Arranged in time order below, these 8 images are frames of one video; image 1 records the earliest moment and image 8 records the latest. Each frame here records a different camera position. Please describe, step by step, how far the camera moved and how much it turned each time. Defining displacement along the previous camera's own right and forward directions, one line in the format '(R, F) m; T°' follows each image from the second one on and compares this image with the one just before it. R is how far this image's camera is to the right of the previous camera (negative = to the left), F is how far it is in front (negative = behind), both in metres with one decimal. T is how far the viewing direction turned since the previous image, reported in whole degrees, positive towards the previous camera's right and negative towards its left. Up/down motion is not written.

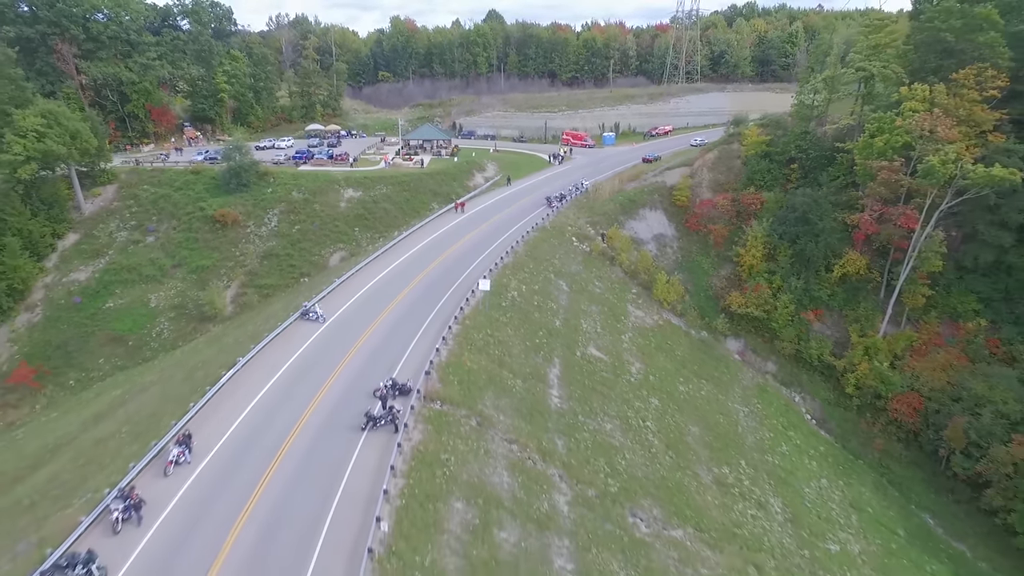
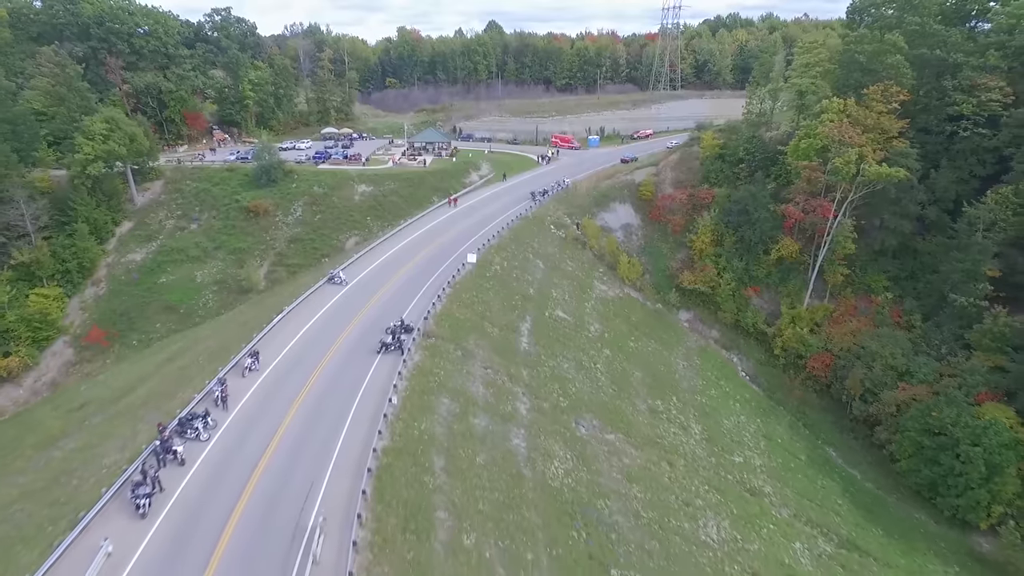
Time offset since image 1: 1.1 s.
(+1.4, -7.4) m; 0°
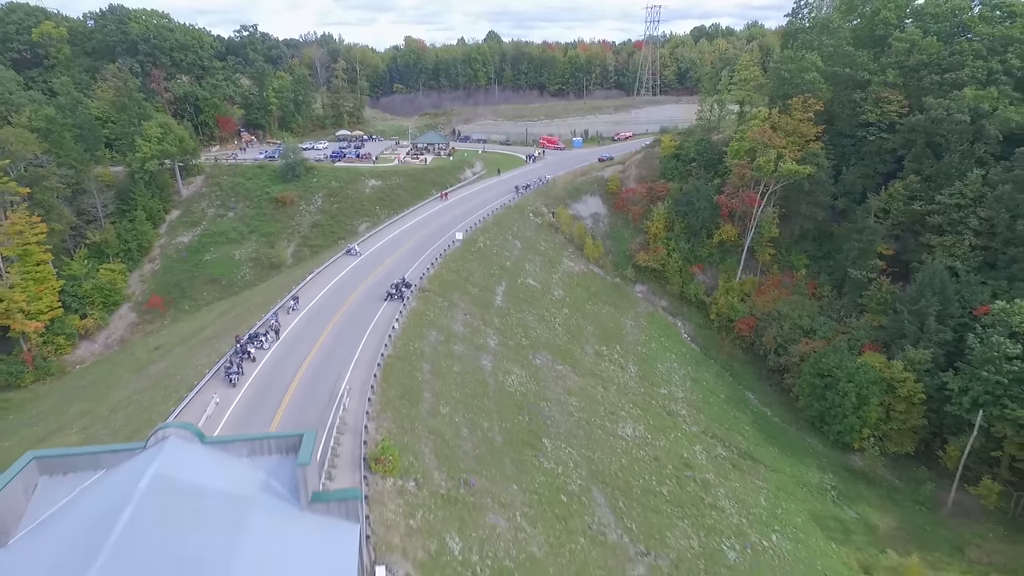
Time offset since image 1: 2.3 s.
(+2.1, -9.3) m; -1°
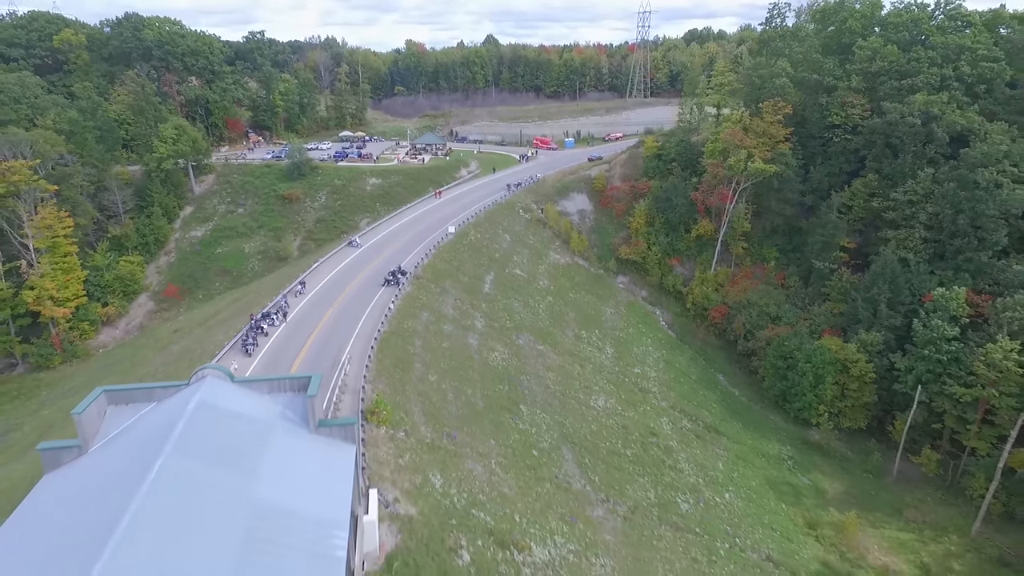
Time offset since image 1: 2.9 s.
(+1.2, -4.0) m; 0°
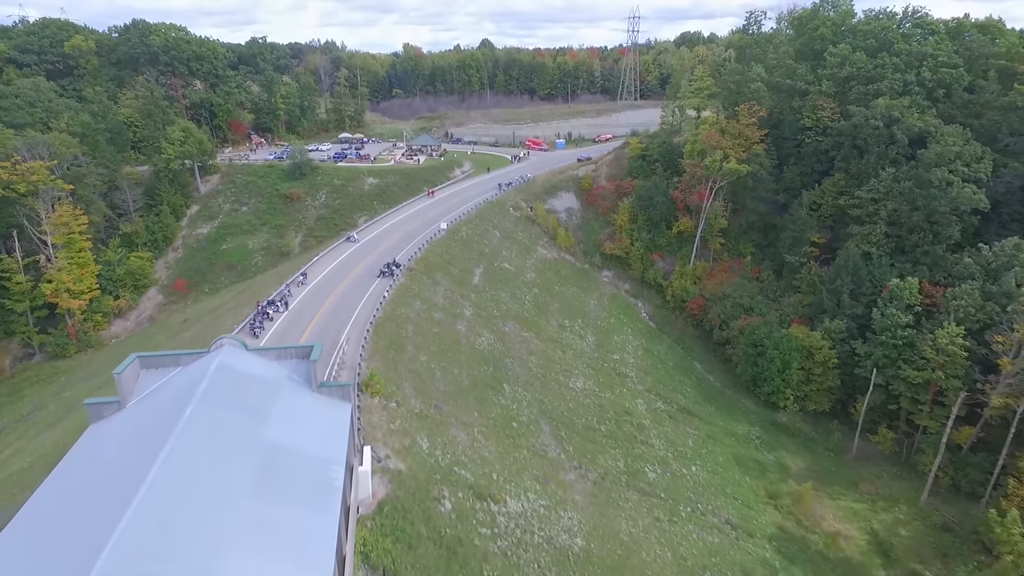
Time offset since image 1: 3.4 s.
(+1.0, -3.2) m; 0°
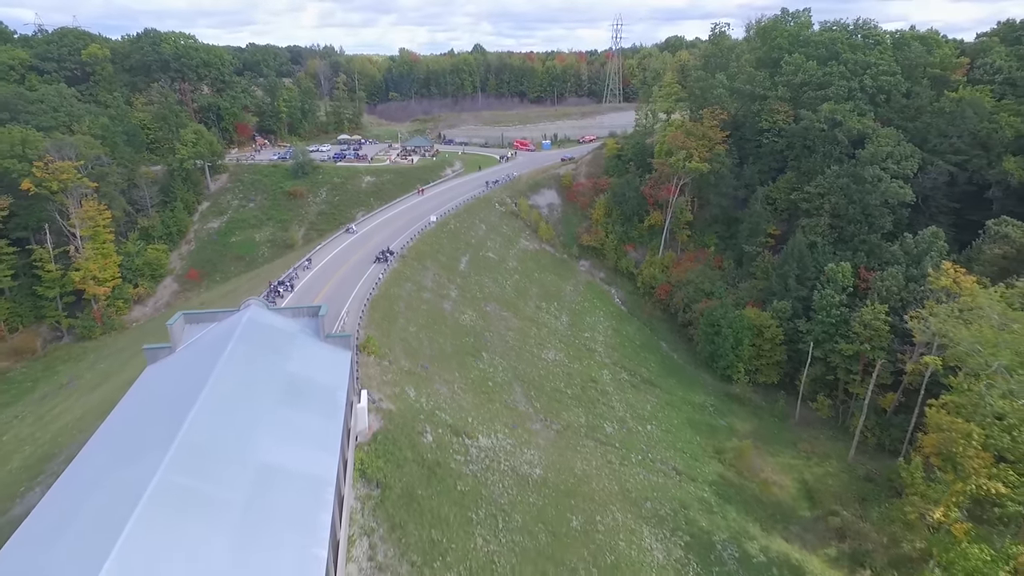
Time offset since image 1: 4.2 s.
(+1.4, -5.7) m; 0°
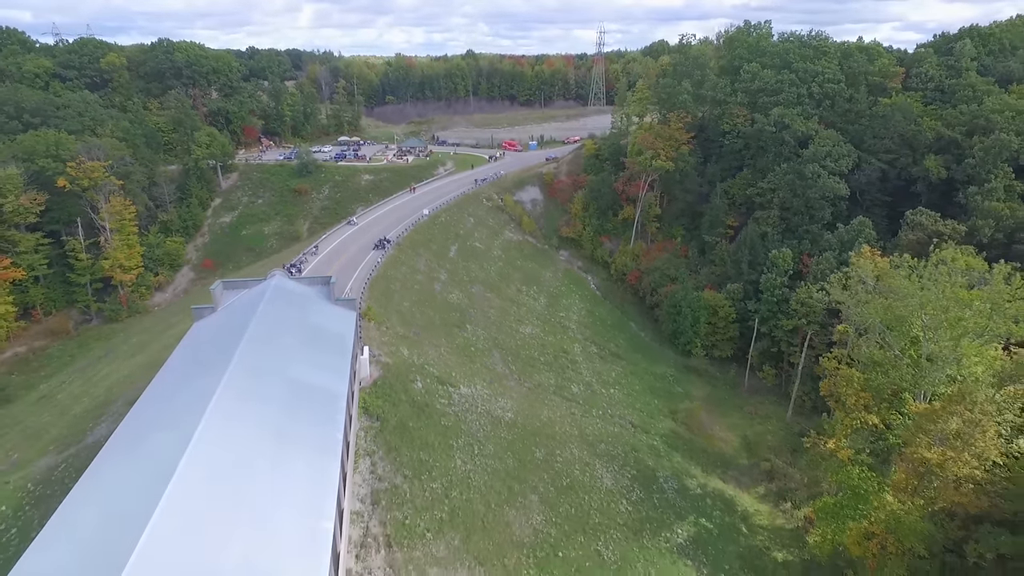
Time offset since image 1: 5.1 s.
(+1.4, -6.8) m; 0°
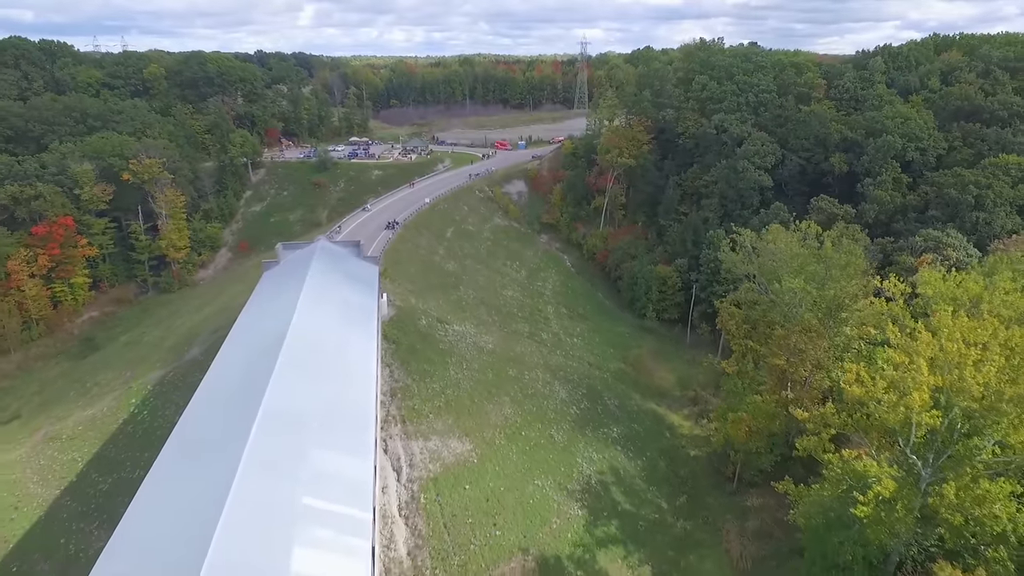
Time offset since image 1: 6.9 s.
(+1.7, -13.2) m; 0°
